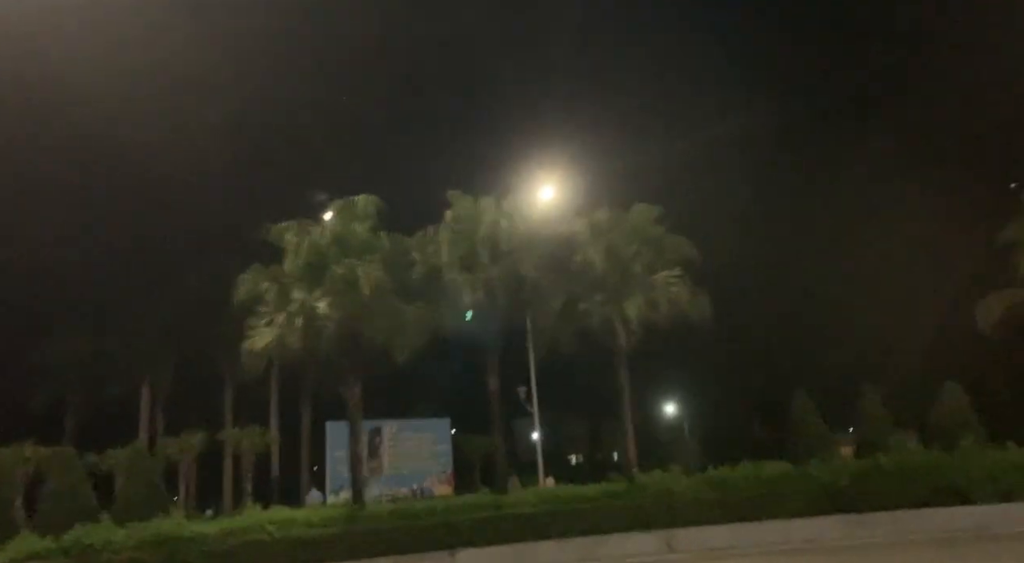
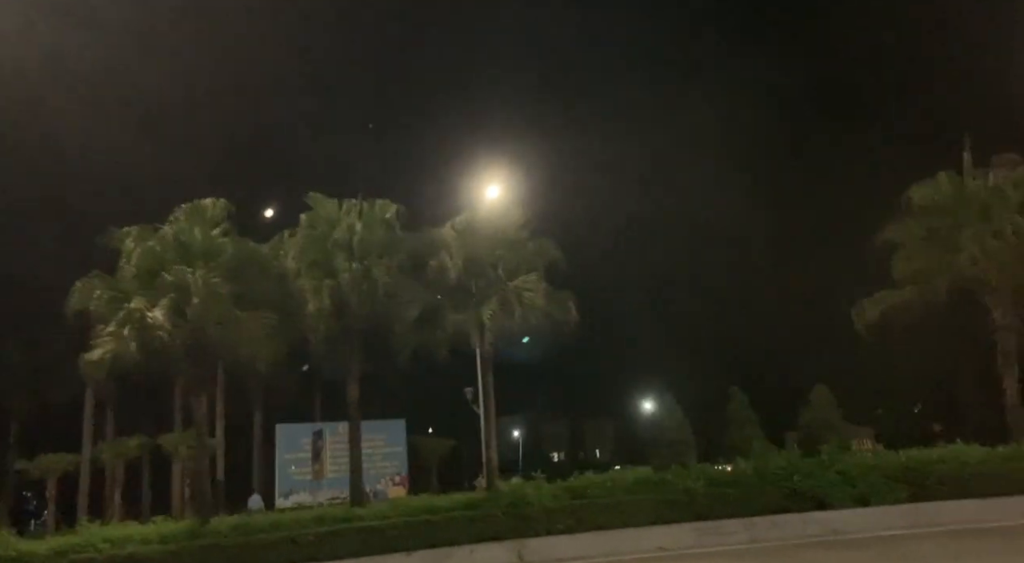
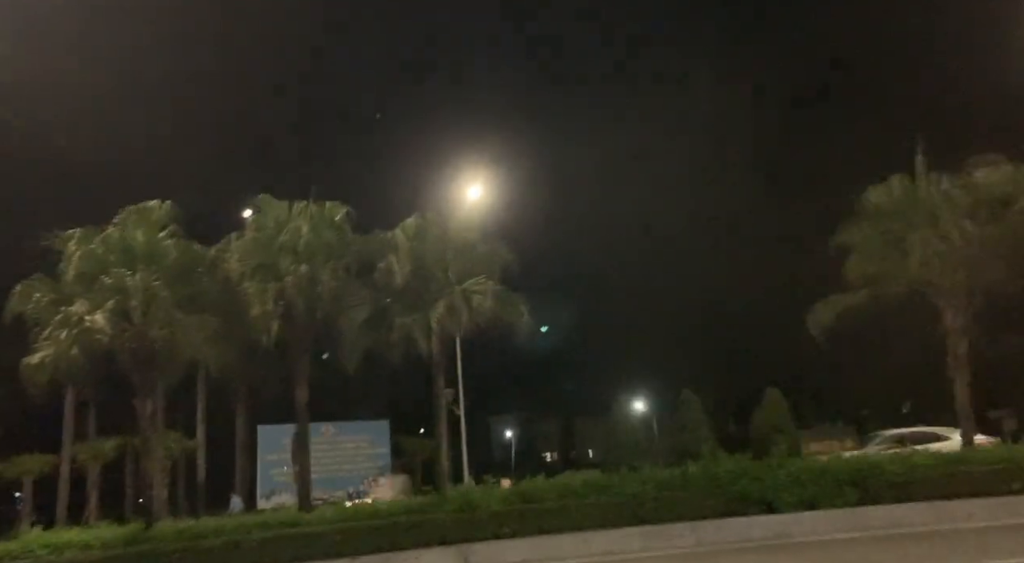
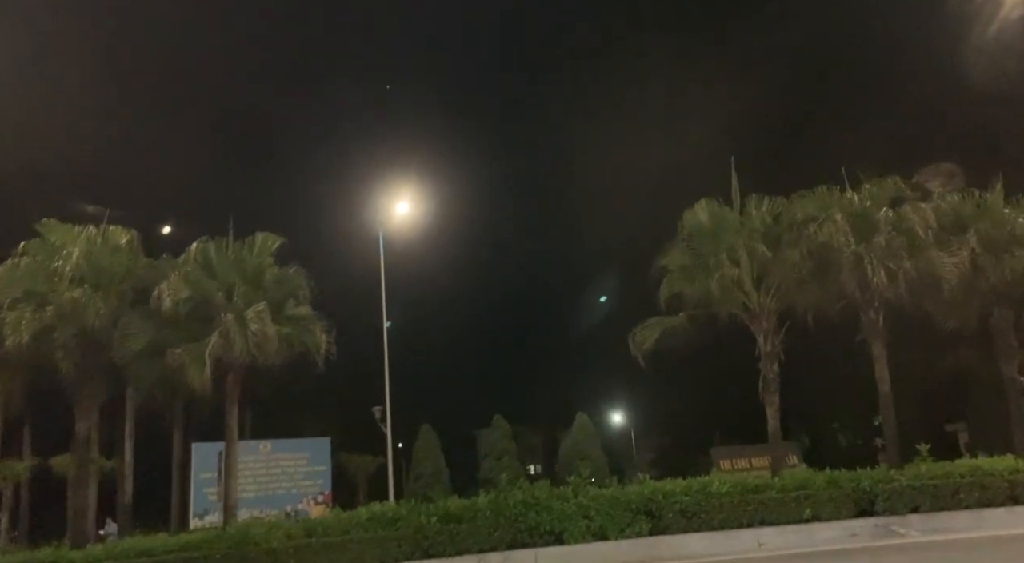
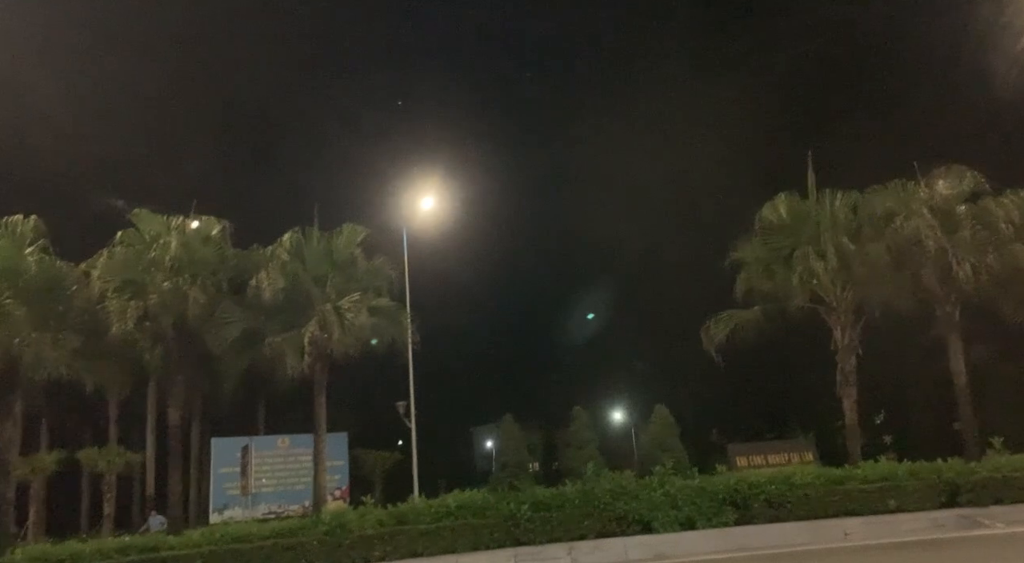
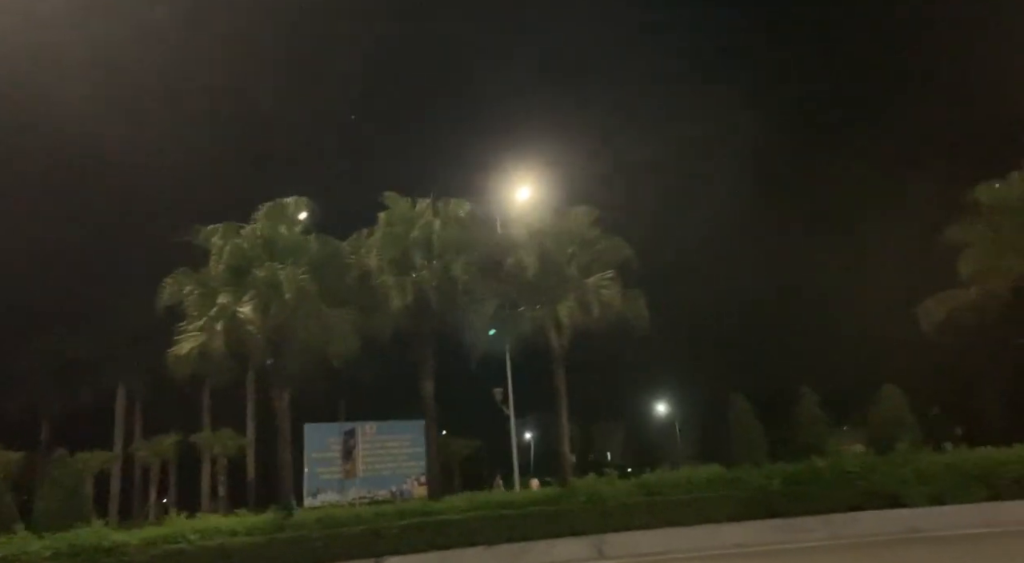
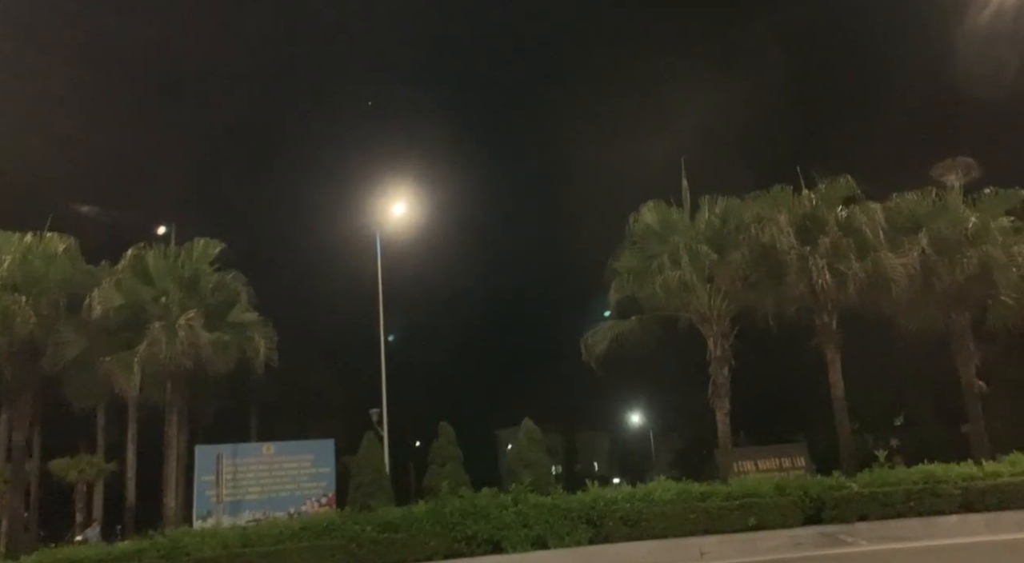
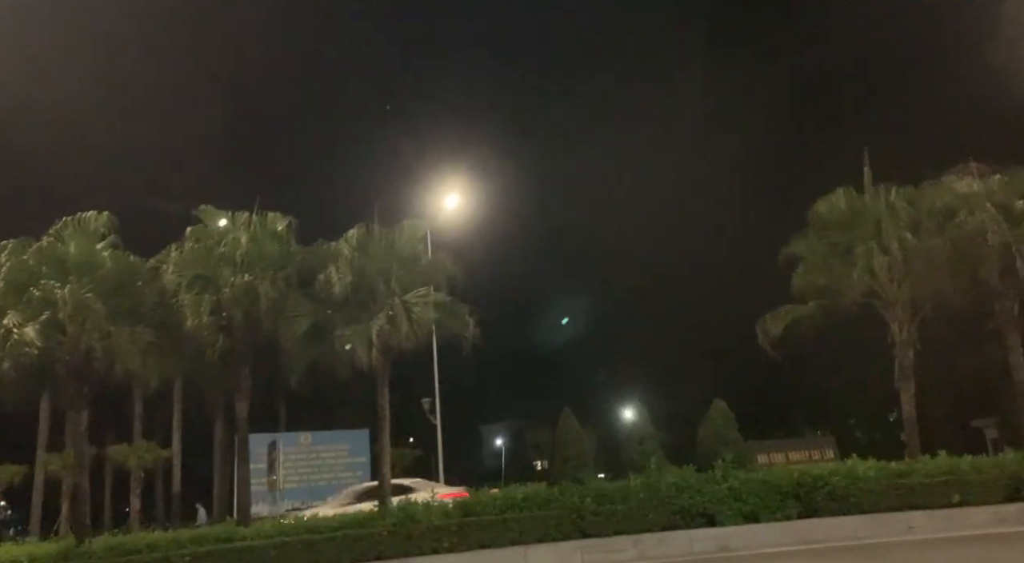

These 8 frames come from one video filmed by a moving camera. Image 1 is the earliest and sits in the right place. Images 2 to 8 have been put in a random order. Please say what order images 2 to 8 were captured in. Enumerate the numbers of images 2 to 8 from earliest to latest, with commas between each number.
6, 2, 3, 8, 5, 4, 7
